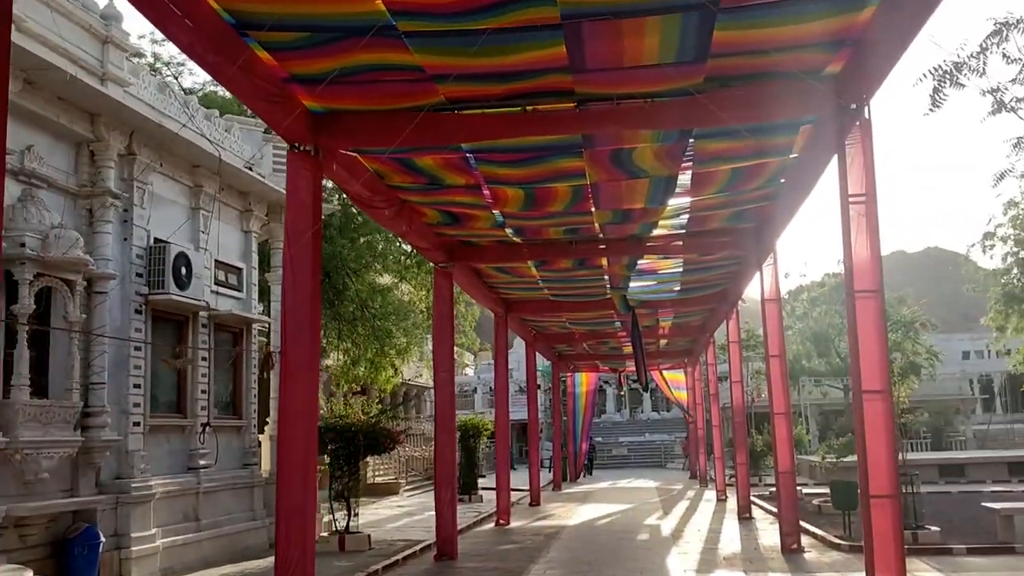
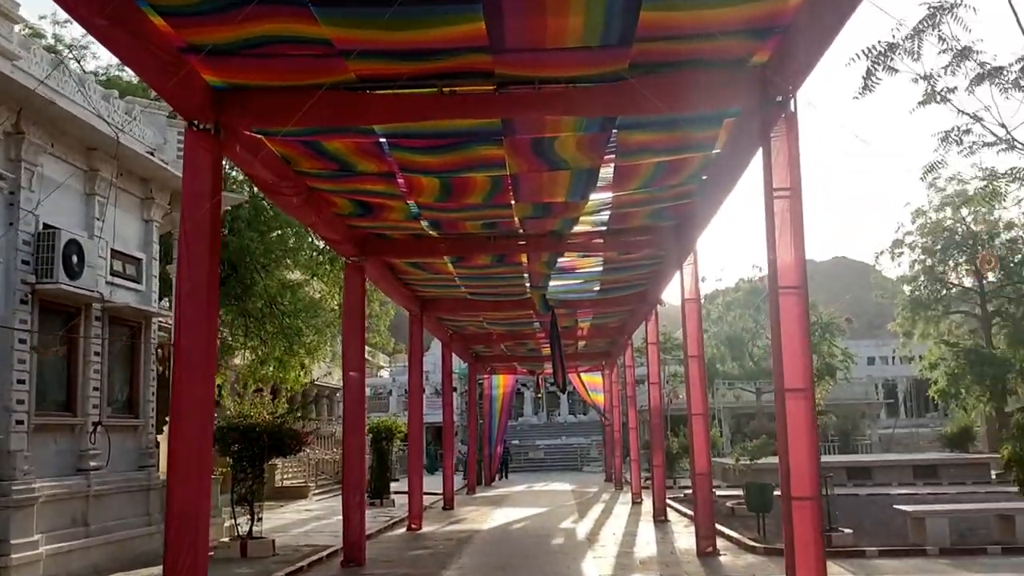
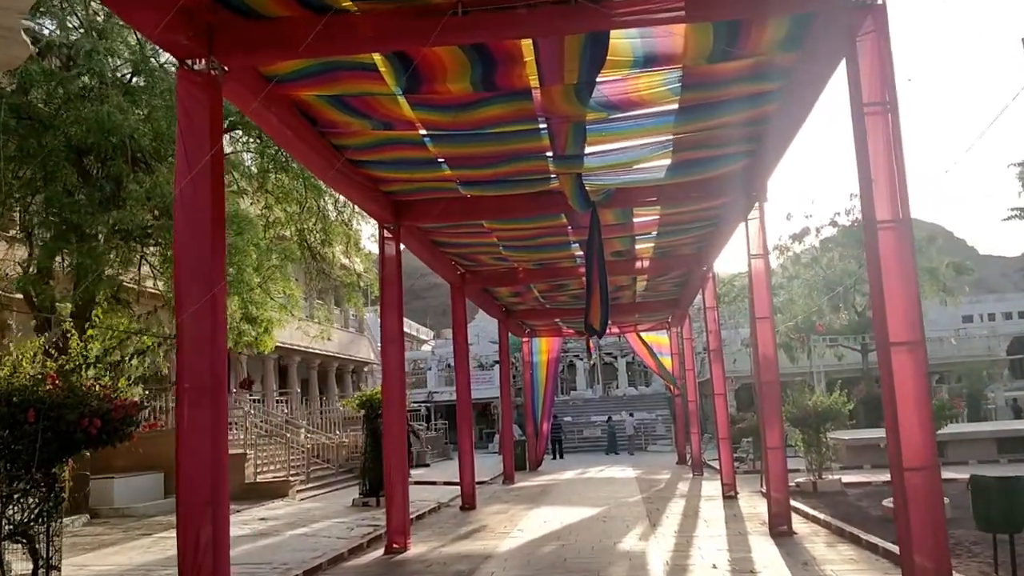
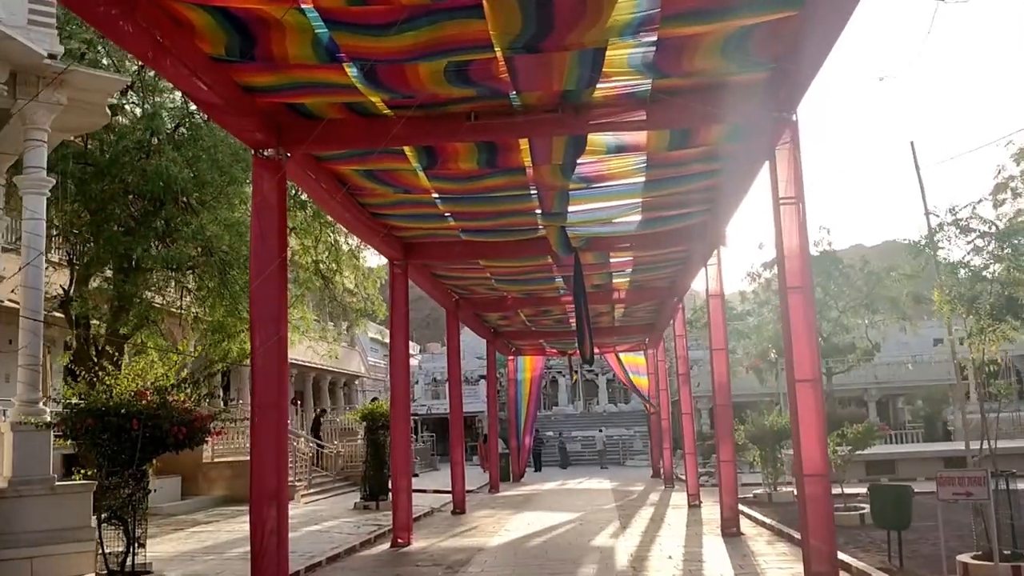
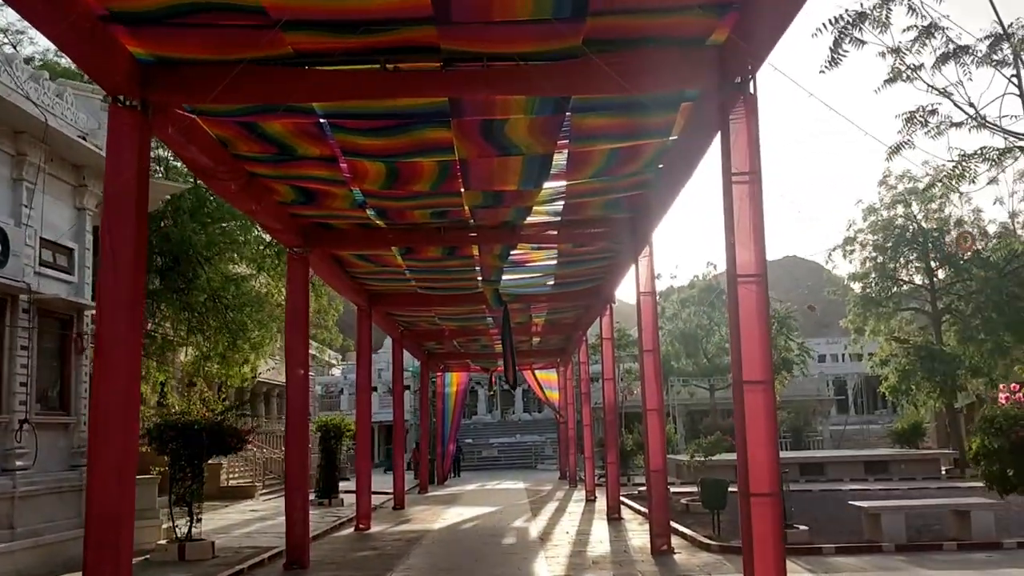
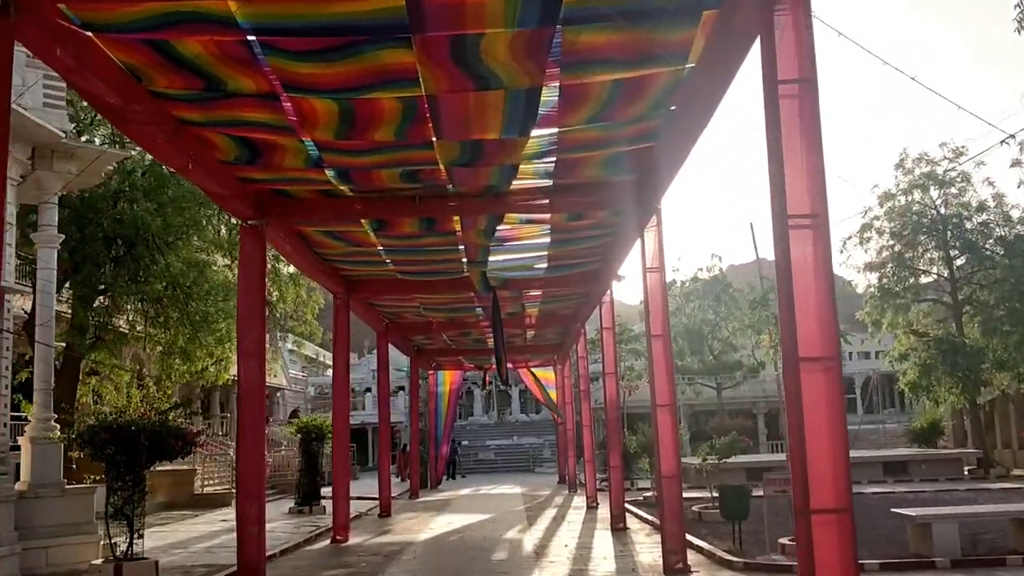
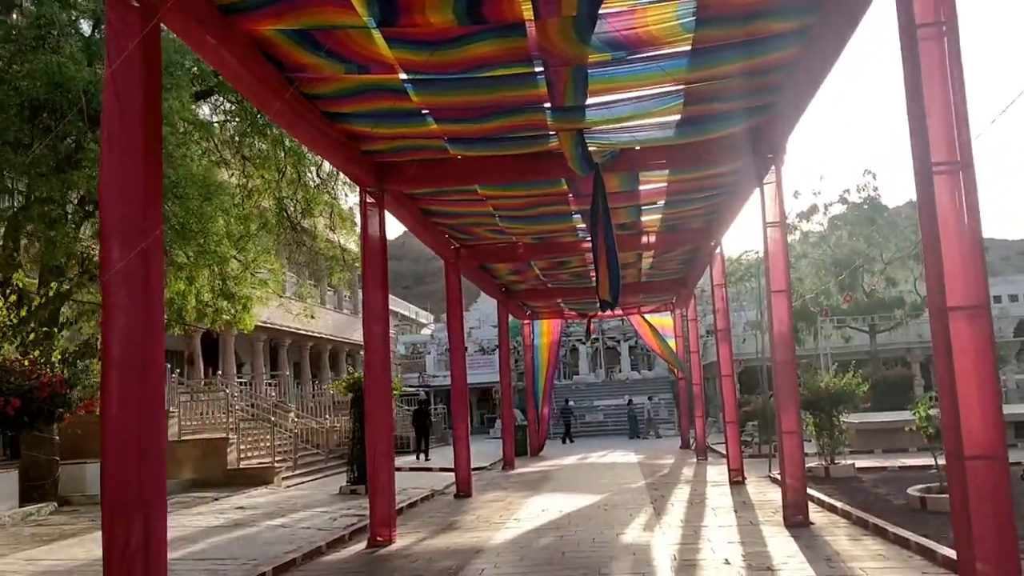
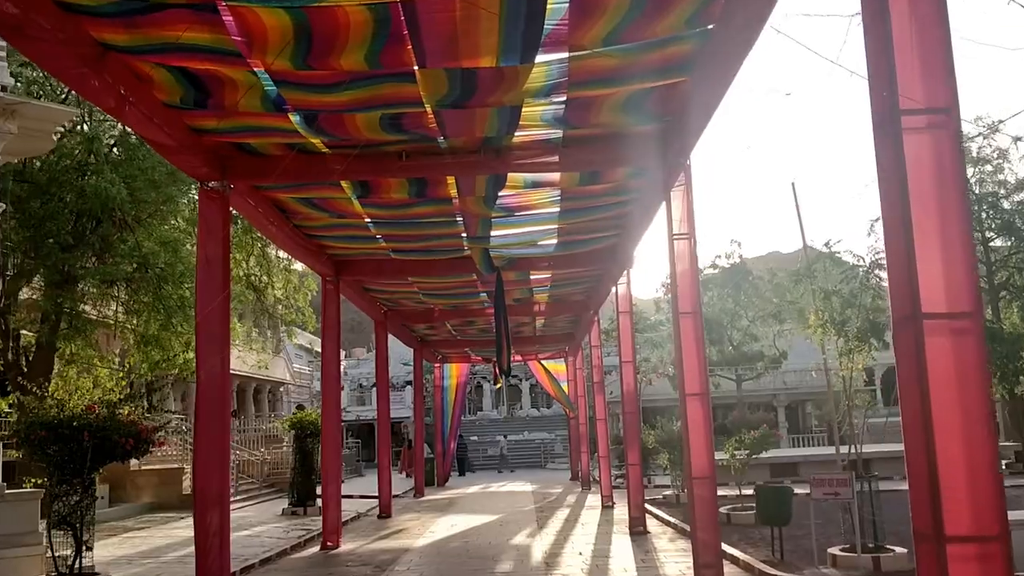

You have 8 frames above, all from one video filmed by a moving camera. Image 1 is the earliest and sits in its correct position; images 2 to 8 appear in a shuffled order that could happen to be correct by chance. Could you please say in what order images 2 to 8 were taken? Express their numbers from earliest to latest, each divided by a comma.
2, 5, 6, 8, 4, 3, 7
